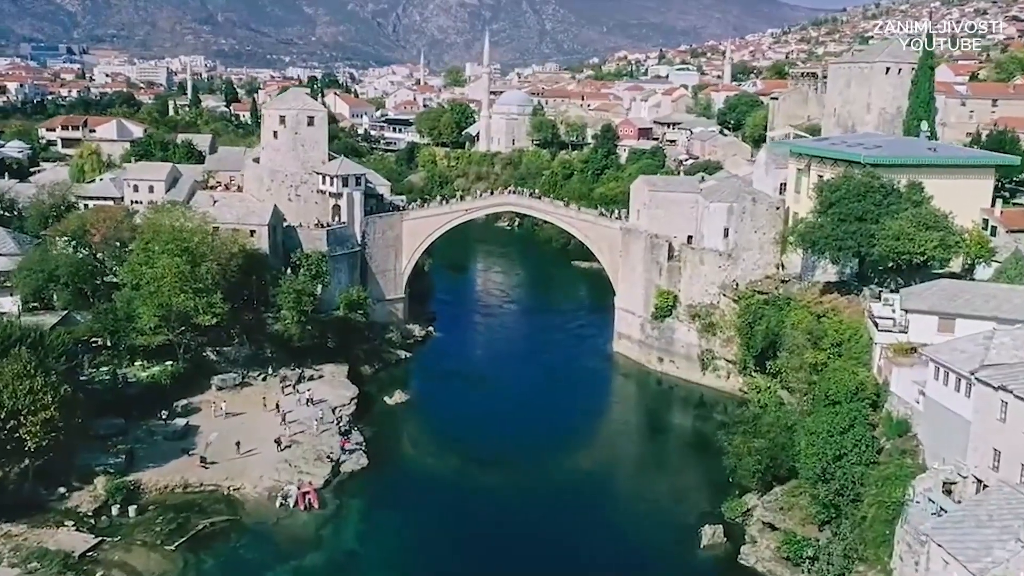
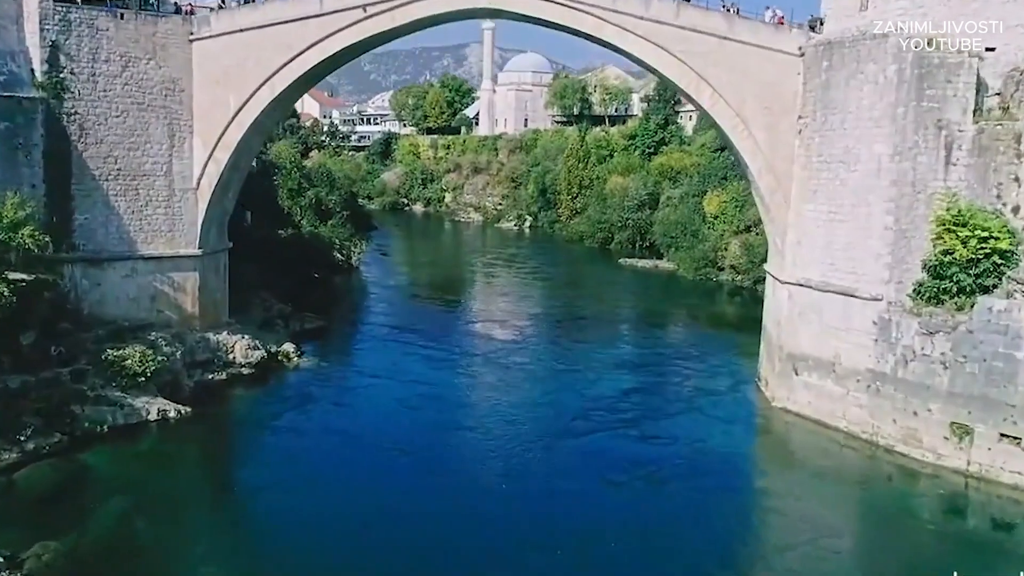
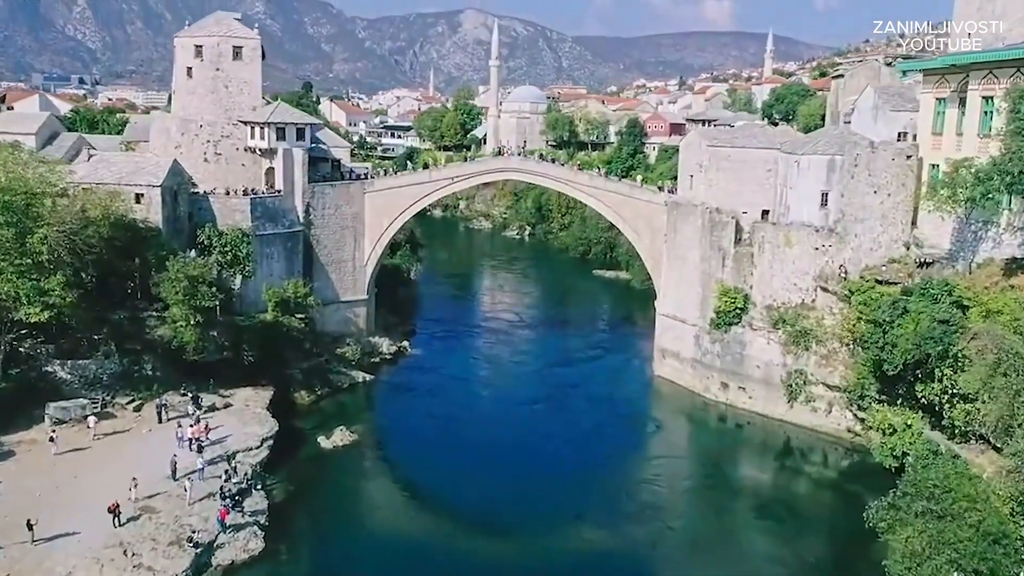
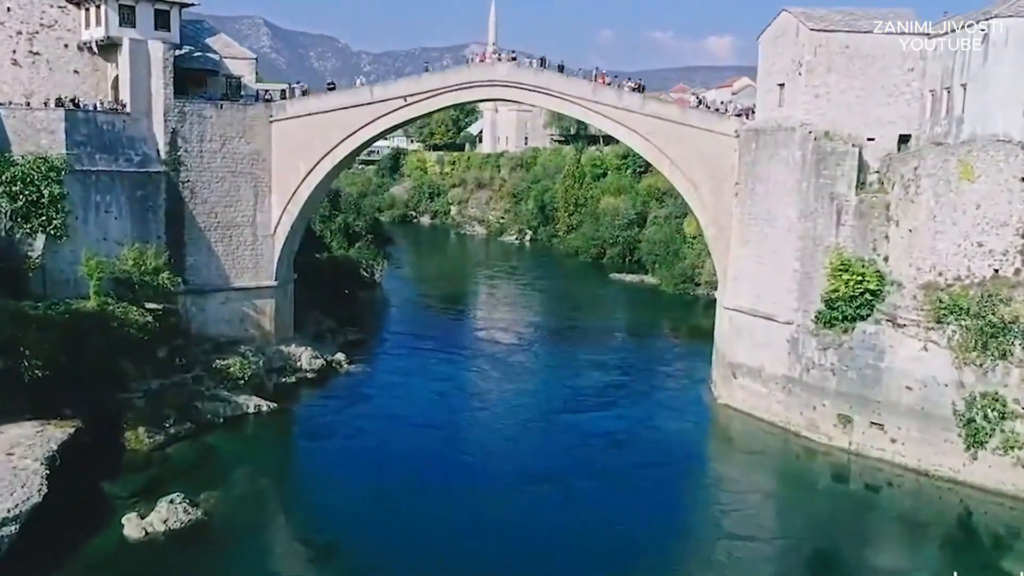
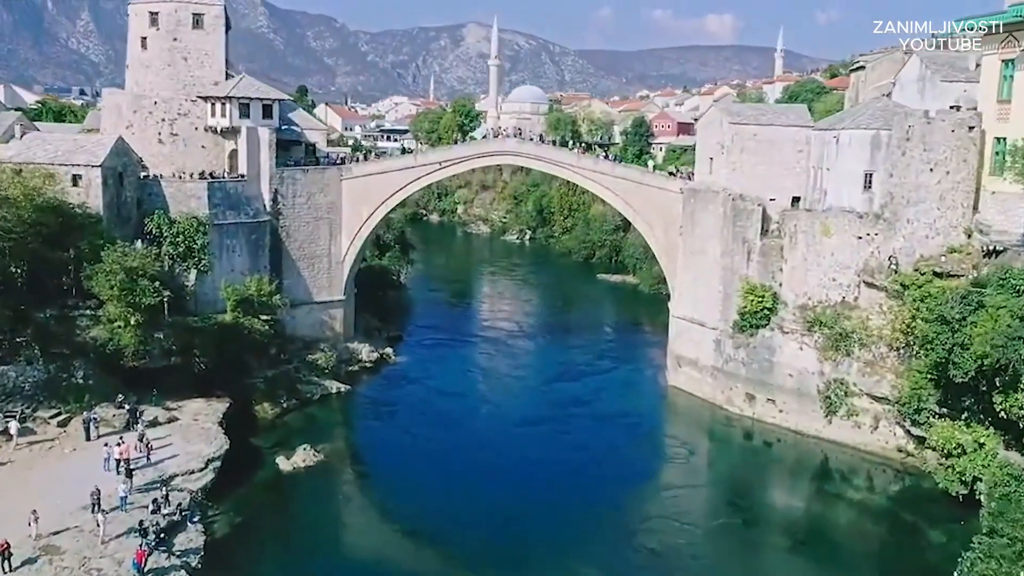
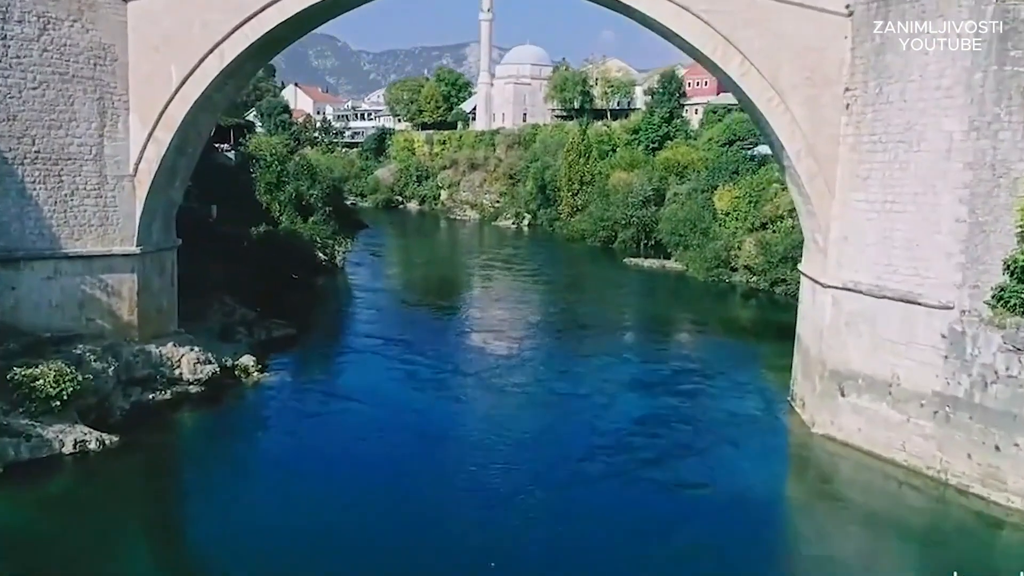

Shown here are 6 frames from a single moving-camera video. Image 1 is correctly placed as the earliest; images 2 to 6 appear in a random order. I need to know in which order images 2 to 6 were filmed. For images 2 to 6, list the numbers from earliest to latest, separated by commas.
3, 5, 4, 2, 6
